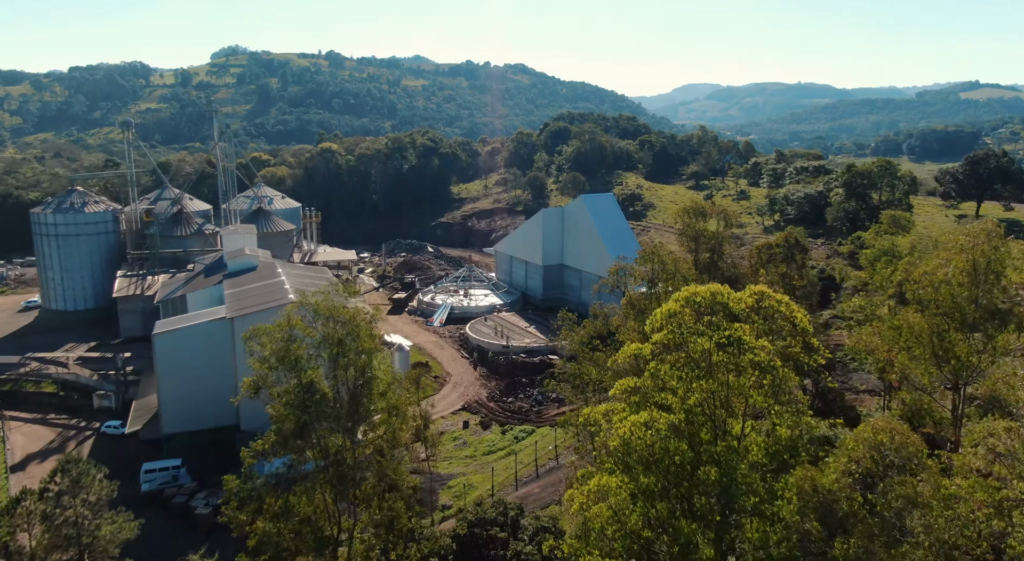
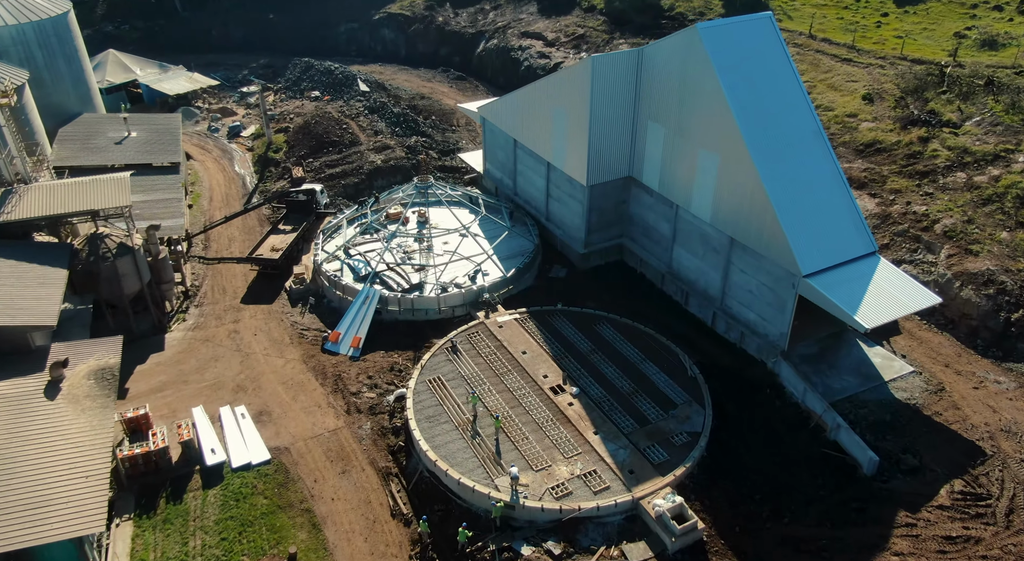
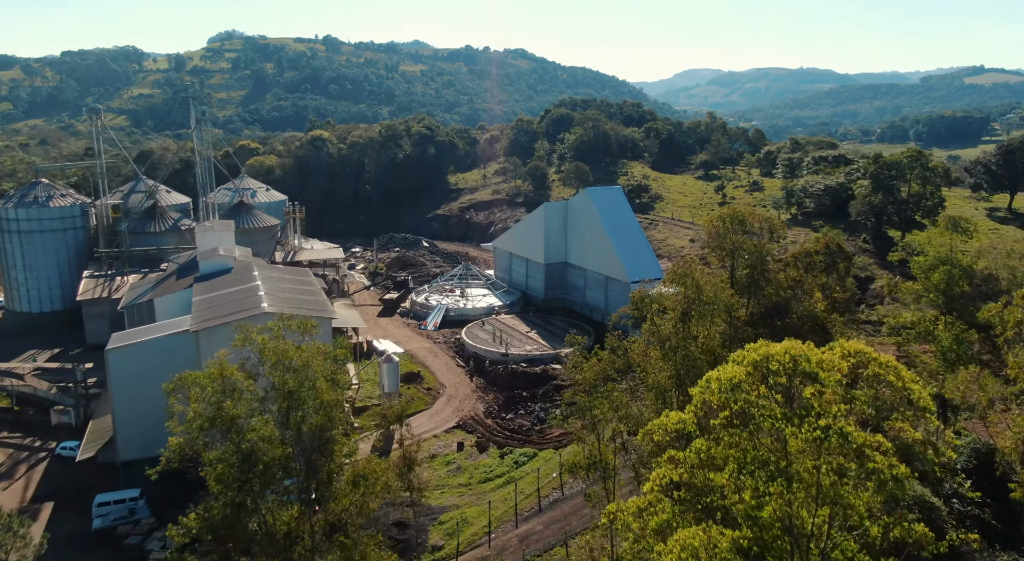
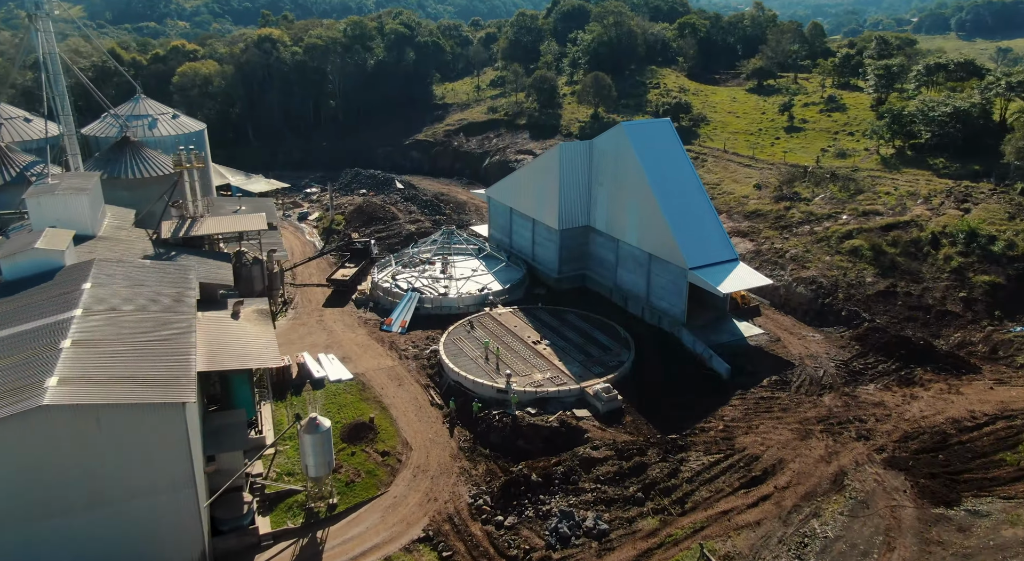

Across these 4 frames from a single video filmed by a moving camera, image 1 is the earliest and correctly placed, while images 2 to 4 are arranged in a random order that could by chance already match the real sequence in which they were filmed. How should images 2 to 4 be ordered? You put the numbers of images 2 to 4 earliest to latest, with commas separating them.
3, 4, 2
